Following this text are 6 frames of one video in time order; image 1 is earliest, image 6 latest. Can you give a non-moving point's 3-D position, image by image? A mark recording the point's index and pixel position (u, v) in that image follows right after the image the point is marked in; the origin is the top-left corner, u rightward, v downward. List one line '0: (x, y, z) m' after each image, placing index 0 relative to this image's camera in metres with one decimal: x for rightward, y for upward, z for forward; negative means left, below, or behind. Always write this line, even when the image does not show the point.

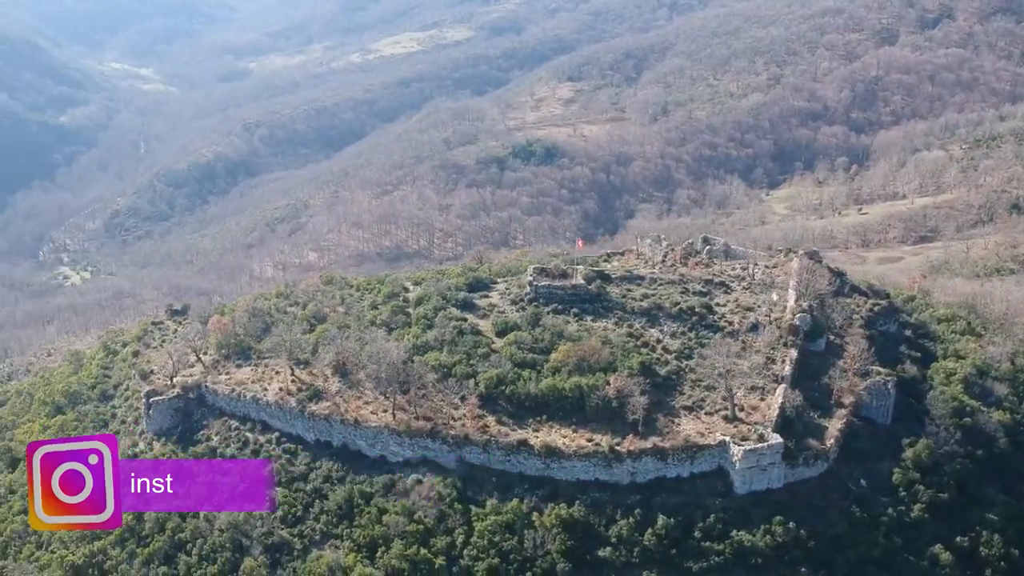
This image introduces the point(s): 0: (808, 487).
0: (+6.0, -4.1, +20.0) m
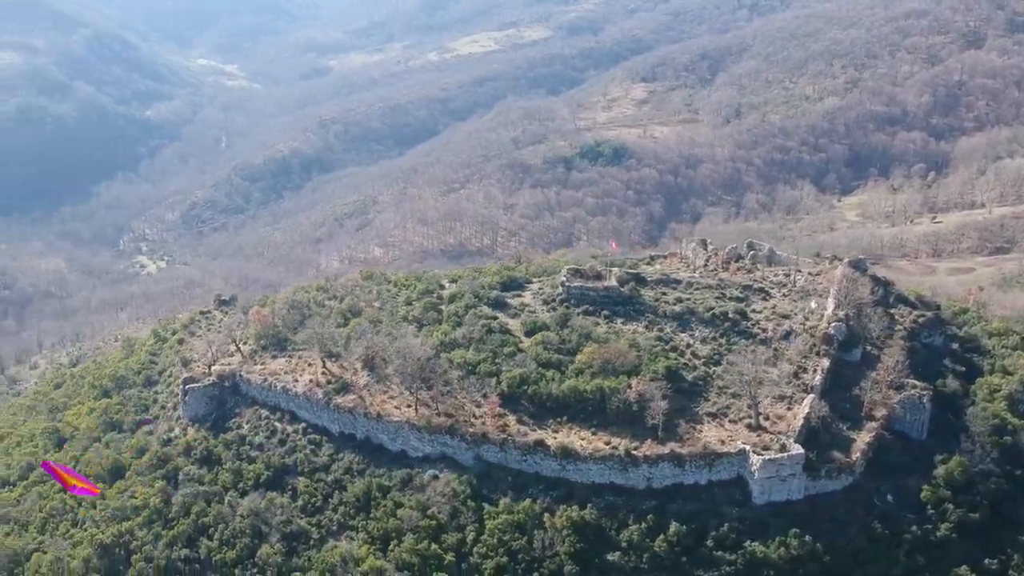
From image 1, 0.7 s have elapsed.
0: (+6.3, -4.2, +19.5) m
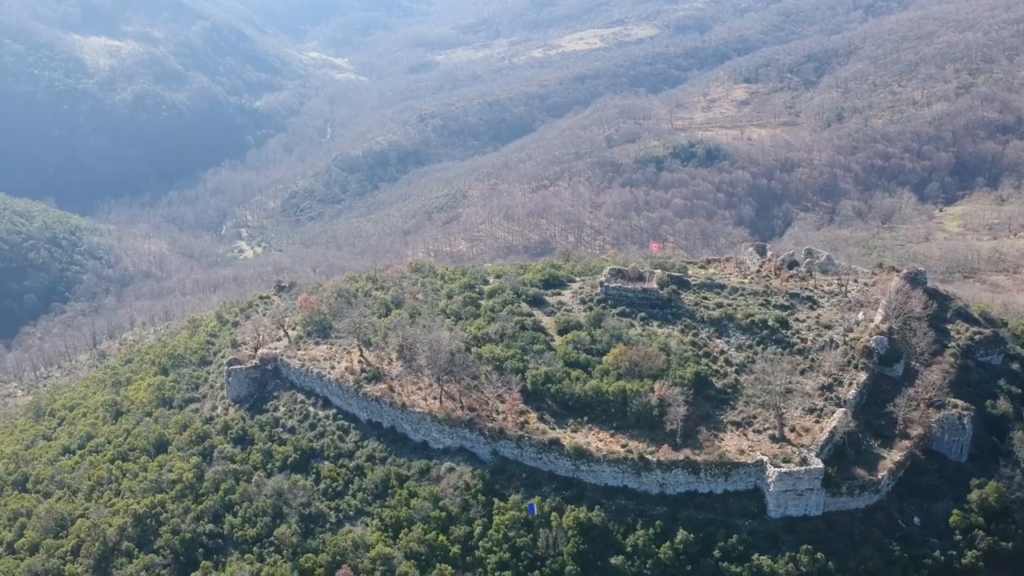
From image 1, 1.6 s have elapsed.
0: (+6.5, -4.5, +18.9) m
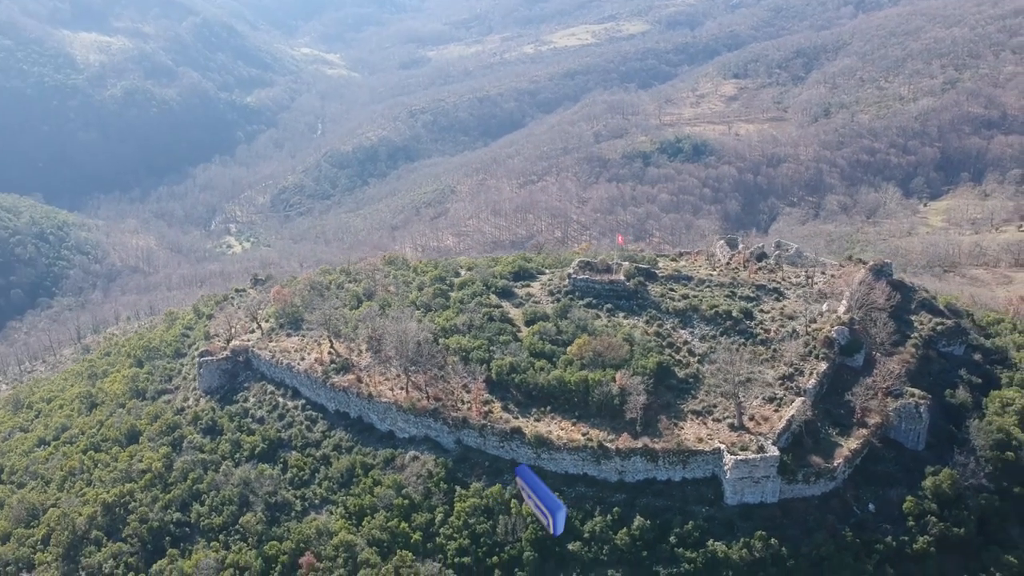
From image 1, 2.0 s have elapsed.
0: (+5.7, -4.3, +19.2) m
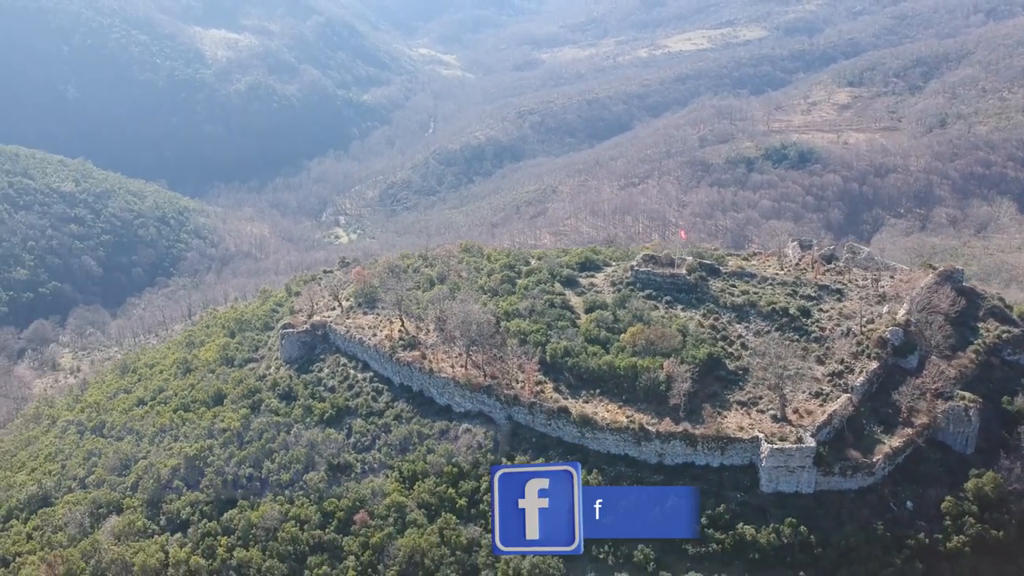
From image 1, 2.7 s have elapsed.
0: (+6.5, -4.2, +19.5) m
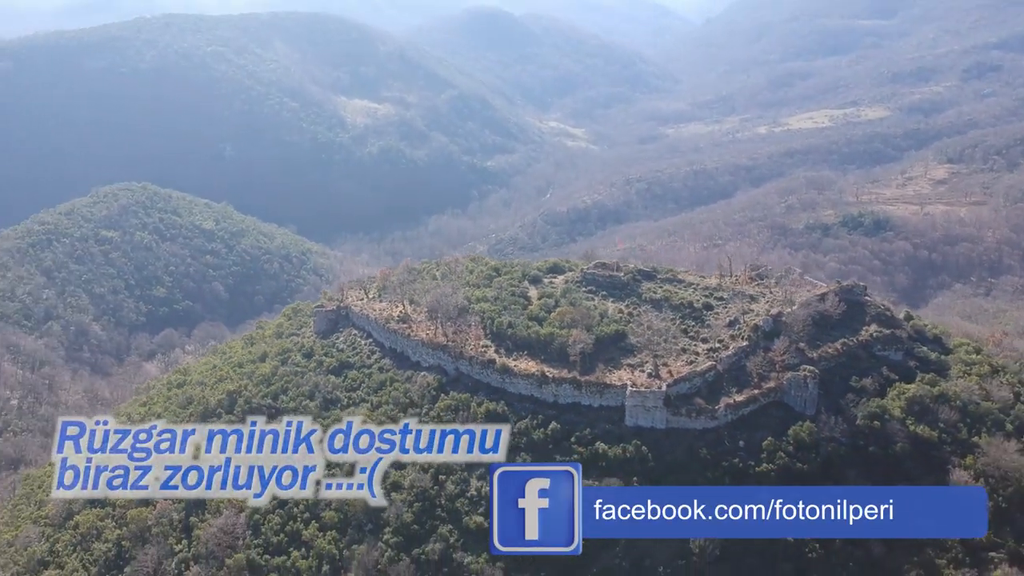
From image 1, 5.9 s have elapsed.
0: (+4.4, -3.7, +25.3) m
